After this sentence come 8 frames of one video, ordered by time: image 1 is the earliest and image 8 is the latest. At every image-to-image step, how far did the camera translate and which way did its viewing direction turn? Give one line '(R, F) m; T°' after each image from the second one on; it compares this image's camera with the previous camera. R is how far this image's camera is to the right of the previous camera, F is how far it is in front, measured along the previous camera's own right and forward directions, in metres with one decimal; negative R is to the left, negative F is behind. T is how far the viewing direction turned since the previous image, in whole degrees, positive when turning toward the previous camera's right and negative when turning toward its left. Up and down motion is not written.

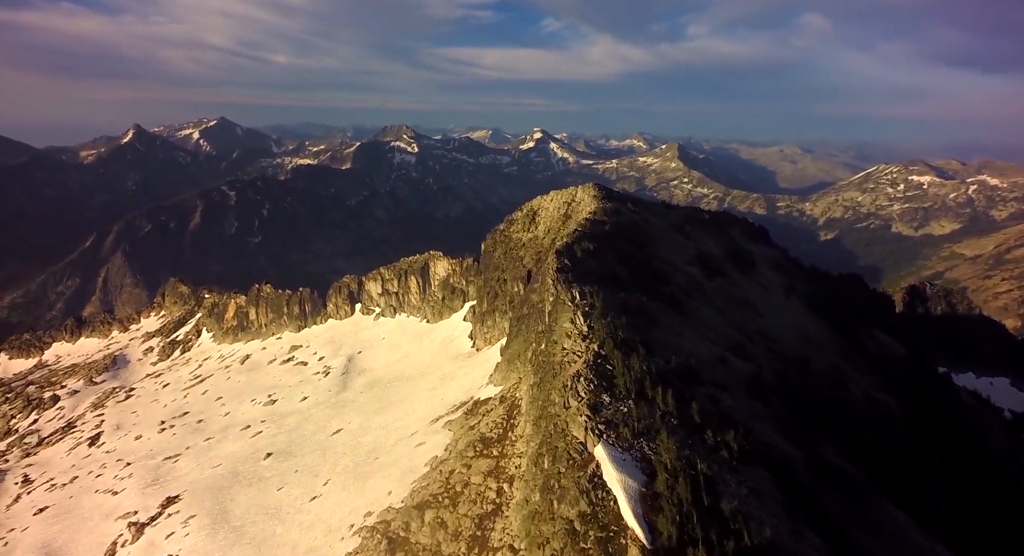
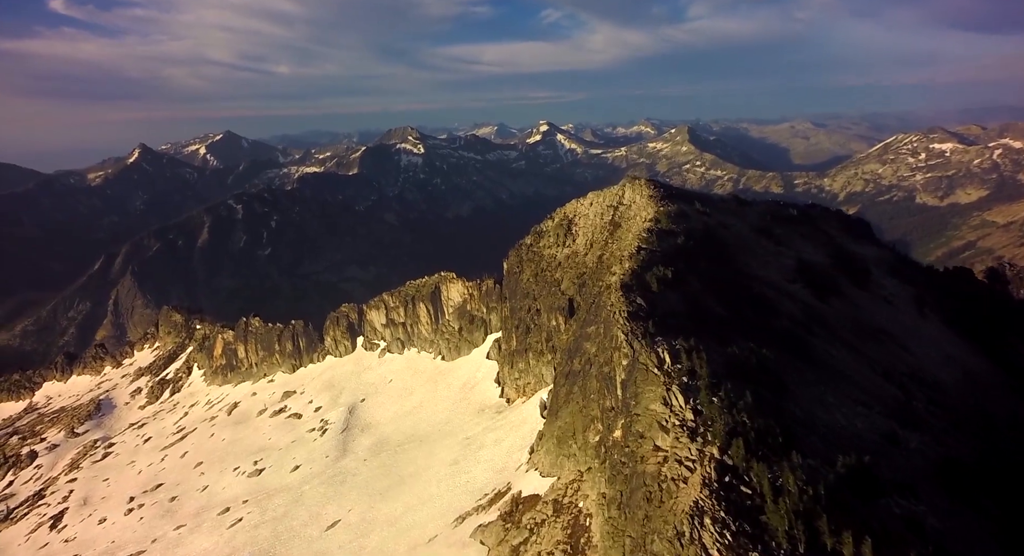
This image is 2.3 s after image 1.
(-2.3, +21.5) m; -1°
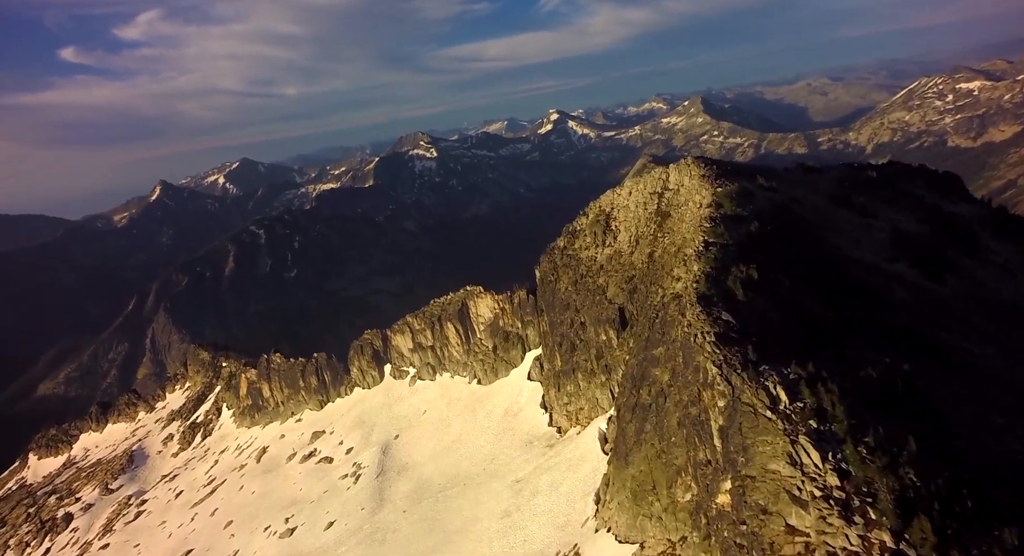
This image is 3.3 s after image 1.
(-0.8, +10.4) m; -2°
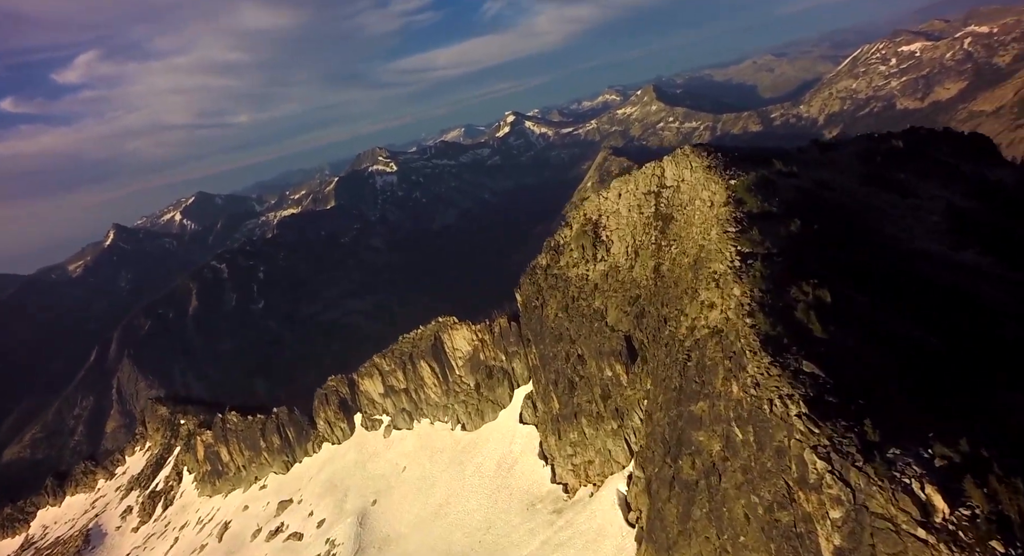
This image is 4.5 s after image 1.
(-0.1, +11.3) m; +2°
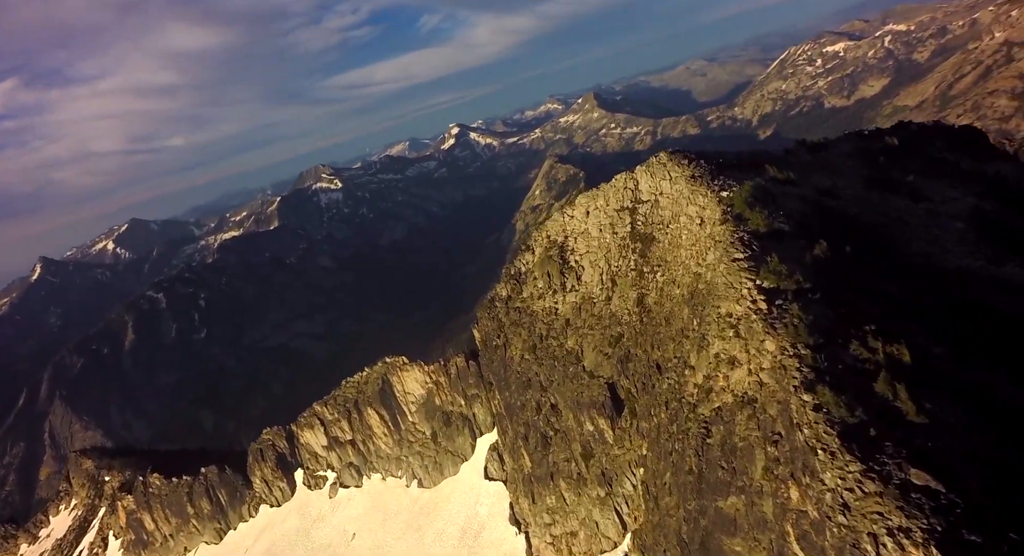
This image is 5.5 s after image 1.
(-0.1, +8.5) m; +4°
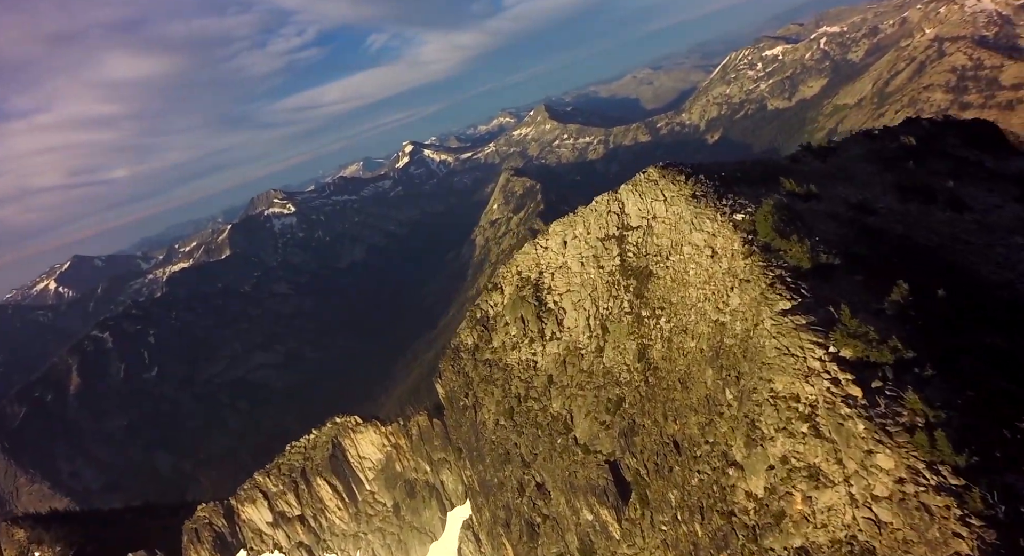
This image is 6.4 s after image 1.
(-0.1, +8.6) m; +3°
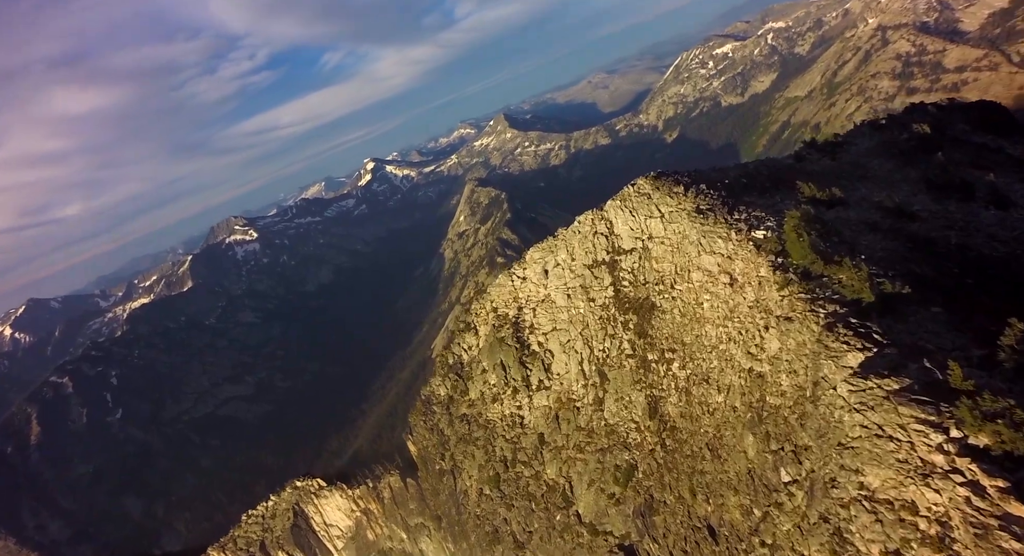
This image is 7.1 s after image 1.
(-0.1, +6.2) m; +3°
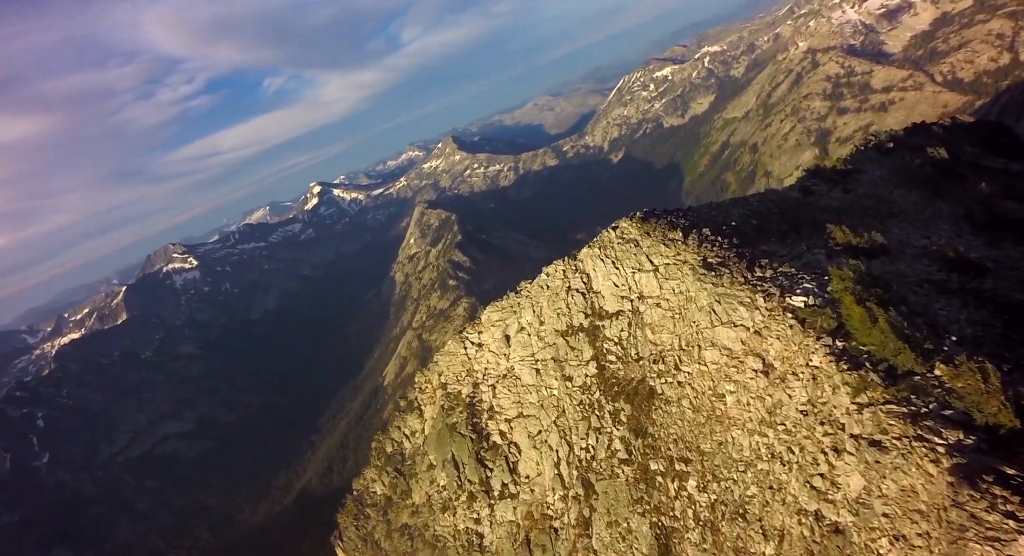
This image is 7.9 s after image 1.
(+0.1, +7.5) m; +4°
